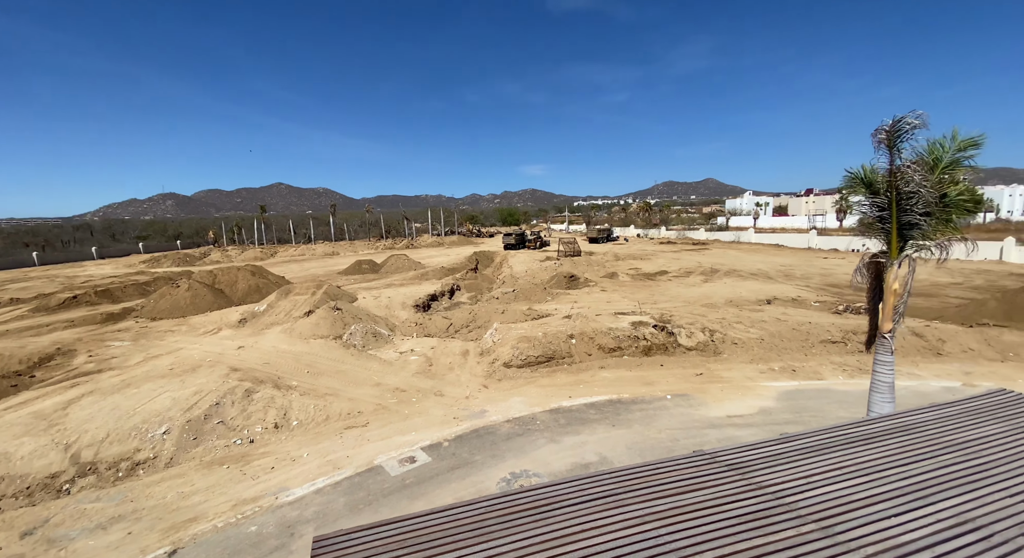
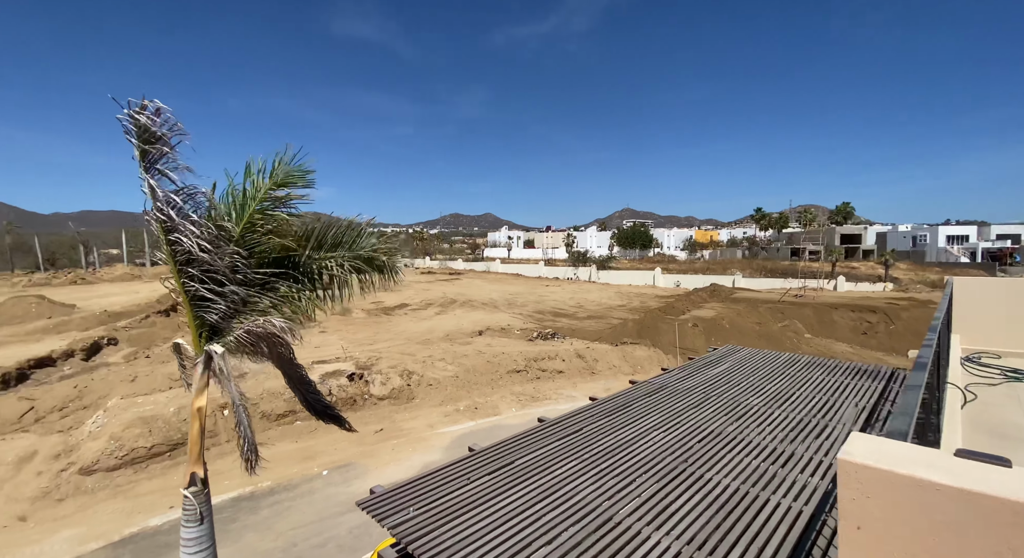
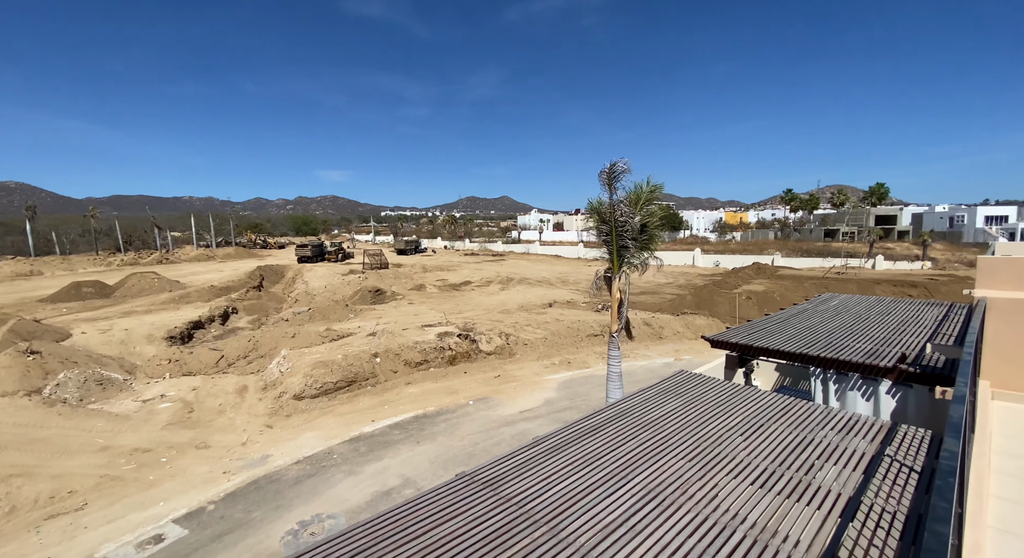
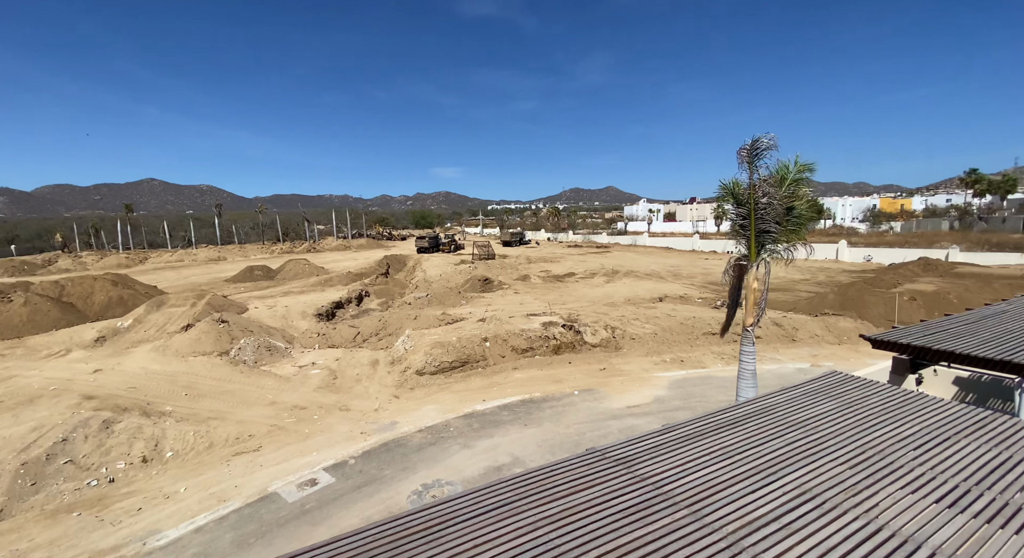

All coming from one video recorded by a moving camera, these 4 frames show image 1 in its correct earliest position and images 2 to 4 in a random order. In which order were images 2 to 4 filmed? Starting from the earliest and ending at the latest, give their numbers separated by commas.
4, 3, 2
